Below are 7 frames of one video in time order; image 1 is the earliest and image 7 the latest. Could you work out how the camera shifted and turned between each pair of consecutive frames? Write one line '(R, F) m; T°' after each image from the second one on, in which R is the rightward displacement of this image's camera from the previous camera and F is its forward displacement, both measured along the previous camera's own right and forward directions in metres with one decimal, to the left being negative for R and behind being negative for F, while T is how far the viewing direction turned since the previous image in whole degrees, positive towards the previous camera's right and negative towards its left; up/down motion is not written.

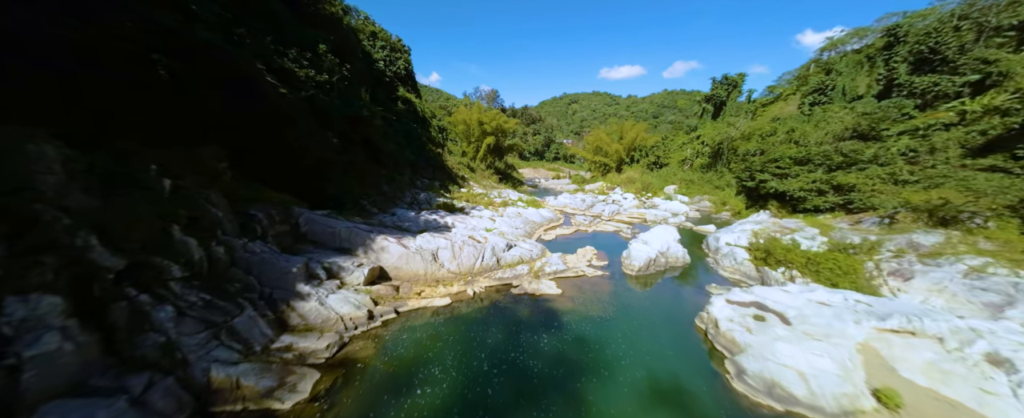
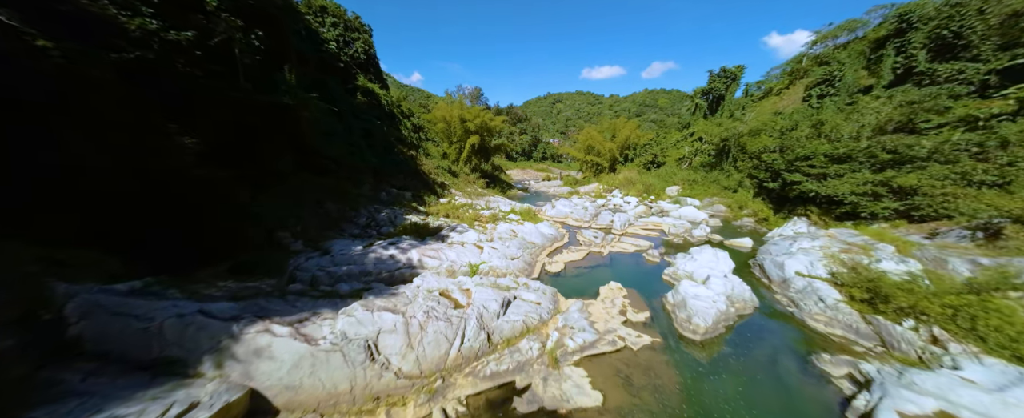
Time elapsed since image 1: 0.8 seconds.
(-0.2, +3.1) m; +2°
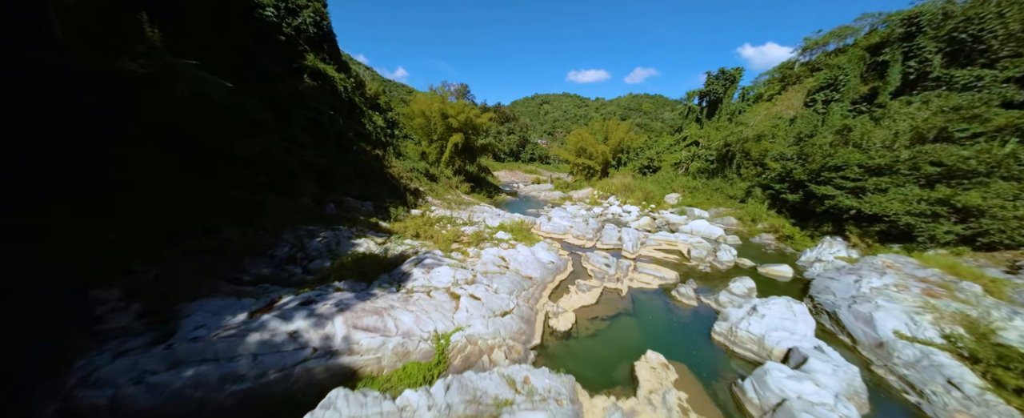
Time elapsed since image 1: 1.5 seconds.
(-0.1, +2.5) m; +3°
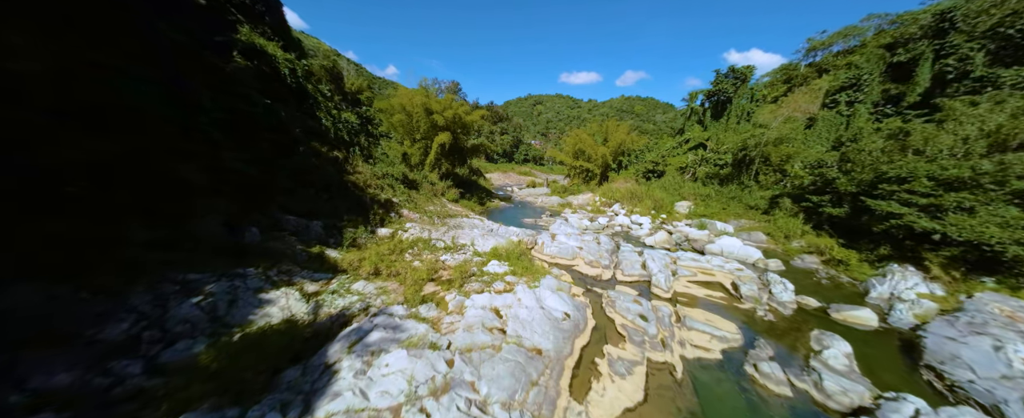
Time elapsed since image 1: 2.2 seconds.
(-0.1, +2.5) m; +1°
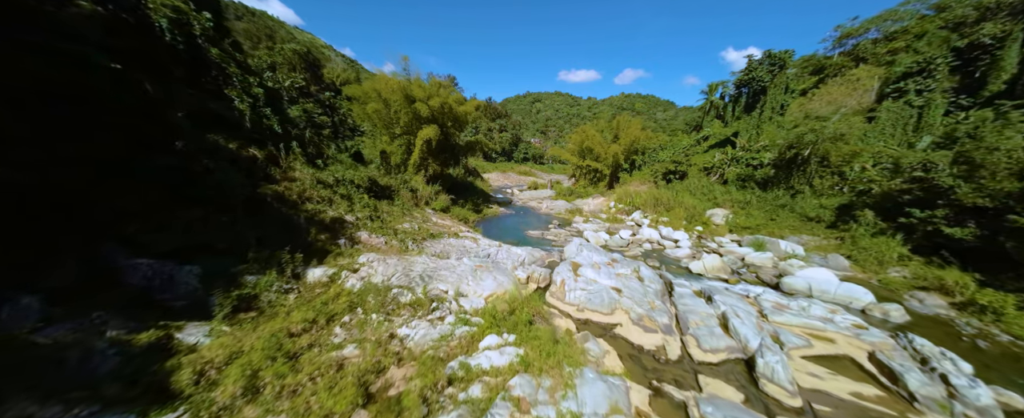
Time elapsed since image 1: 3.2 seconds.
(-0.2, +3.3) m; 0°
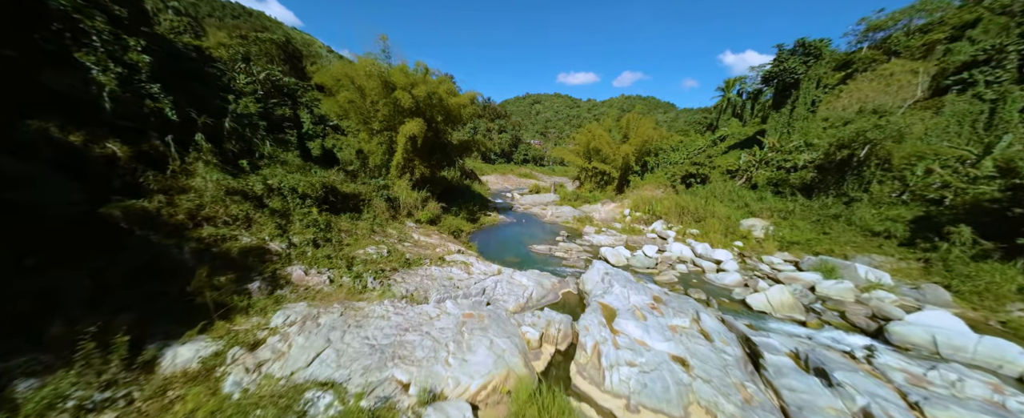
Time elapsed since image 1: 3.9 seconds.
(-0.1, +2.4) m; 0°
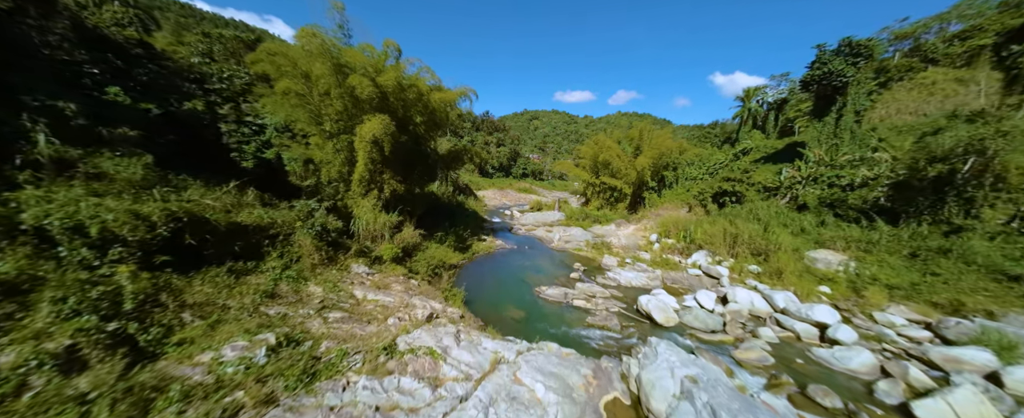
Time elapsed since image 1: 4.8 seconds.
(-0.1, +3.0) m; 0°
